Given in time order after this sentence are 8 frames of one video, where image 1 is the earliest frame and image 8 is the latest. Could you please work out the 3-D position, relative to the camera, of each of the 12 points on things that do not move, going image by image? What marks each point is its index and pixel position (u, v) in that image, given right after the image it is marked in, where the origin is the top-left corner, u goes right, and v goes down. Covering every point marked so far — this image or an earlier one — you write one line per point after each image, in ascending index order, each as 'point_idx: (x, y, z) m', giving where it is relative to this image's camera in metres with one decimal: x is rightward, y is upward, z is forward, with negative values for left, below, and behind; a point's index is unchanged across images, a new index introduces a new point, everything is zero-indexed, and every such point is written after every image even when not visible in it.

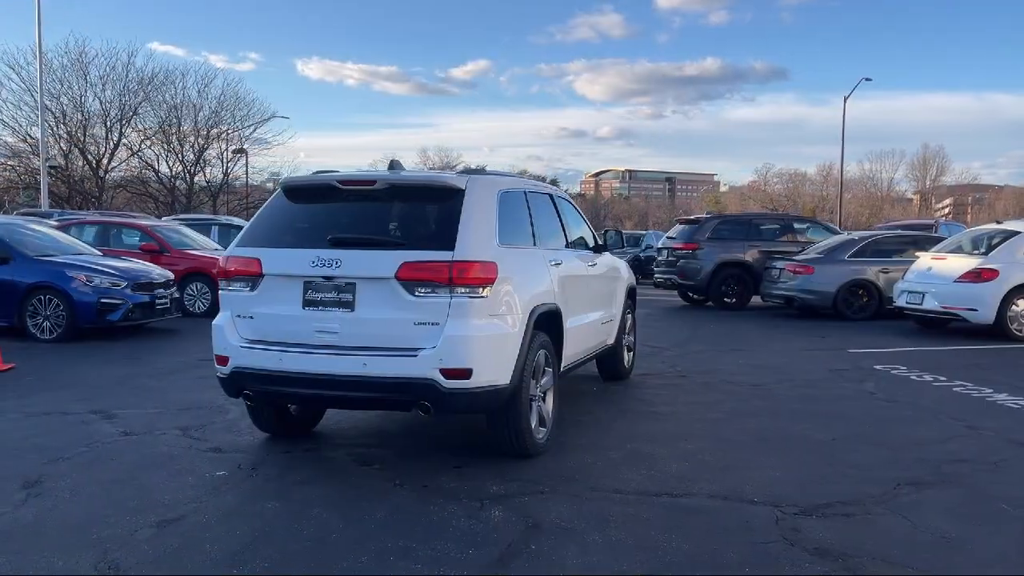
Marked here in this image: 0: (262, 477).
0: (-1.6, -1.2, +5.7) m
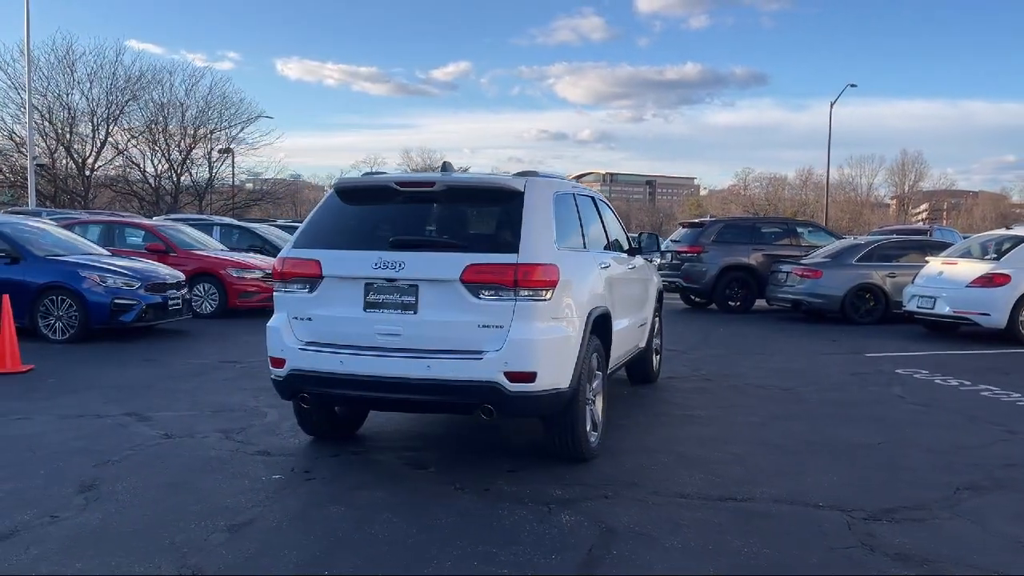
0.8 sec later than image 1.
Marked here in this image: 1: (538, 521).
0: (-1.3, -1.3, +5.7) m
1: (+0.2, -1.3, +4.9) m
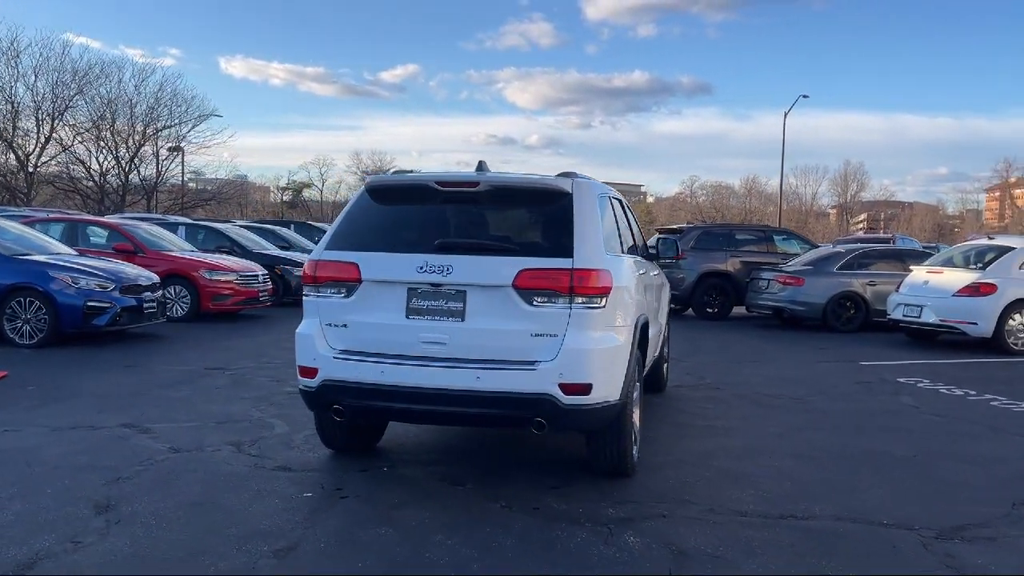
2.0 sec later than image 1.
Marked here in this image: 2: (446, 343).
0: (-1.0, -1.3, +5.3) m
1: (+0.5, -1.4, +4.6) m
2: (-0.4, -0.3, +5.1) m
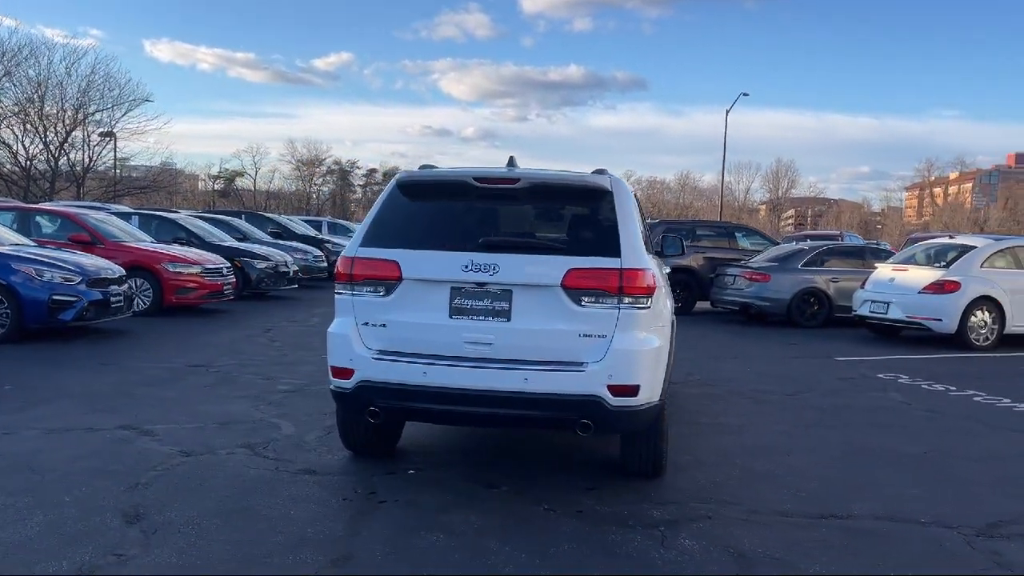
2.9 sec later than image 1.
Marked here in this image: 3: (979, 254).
0: (-0.7, -1.3, +5.1) m
1: (+0.8, -1.4, +4.6) m
2: (-0.1, -0.3, +5.0) m
3: (+7.6, +0.6, +14.0) m
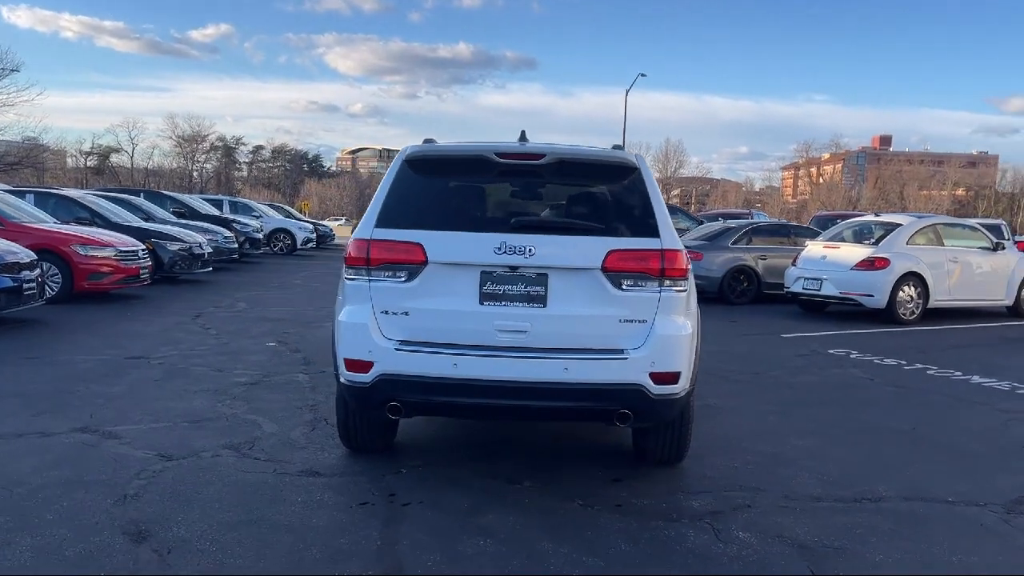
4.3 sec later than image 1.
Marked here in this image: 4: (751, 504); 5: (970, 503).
0: (-0.5, -1.2, +4.8) m
1: (+1.0, -1.3, +4.4) m
2: (+0.1, -0.2, +4.6) m
3: (+6.6, +1.0, +14.5) m
4: (+1.4, -1.2, +5.0) m
5: (+2.7, -1.3, +5.1) m
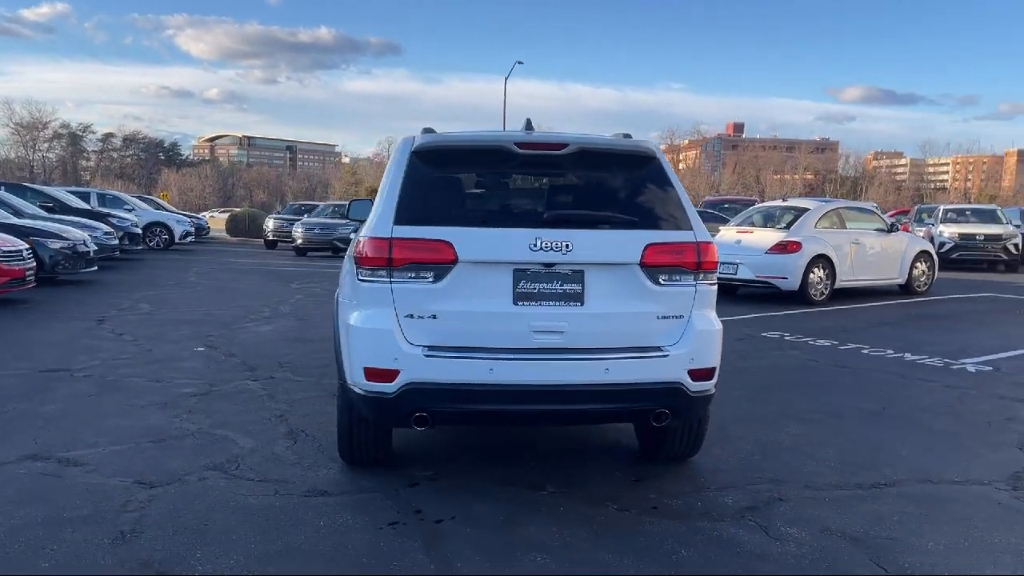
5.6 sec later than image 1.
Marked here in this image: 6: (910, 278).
0: (-0.3, -1.2, +4.5) m
1: (+1.3, -1.2, +4.3) m
2: (+0.3, -0.2, +4.4) m
3: (+5.3, +1.3, +15.1) m
4: (+1.5, -1.2, +4.9) m
5: (+2.8, -1.2, +5.2) m
6: (+7.7, +0.2, +16.7) m
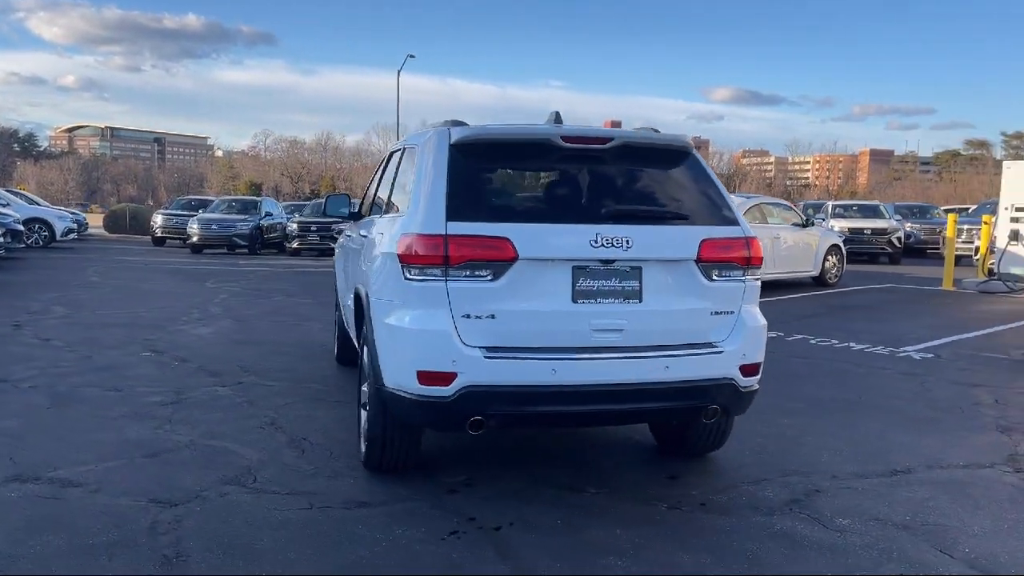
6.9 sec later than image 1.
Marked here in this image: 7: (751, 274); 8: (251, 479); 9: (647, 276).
0: (0.0, -1.2, +4.3) m
1: (+1.6, -1.2, +4.3) m
2: (+0.6, -0.2, +4.3) m
3: (+4.1, +1.4, +15.6) m
4: (+1.7, -1.2, +5.0) m
5: (+3.0, -1.1, +5.5) m
6: (+6.3, +0.3, +17.5) m
7: (+1.3, +0.1, +4.6) m
8: (-1.5, -1.1, +4.9) m
9: (+0.7, +0.1, +4.4) m
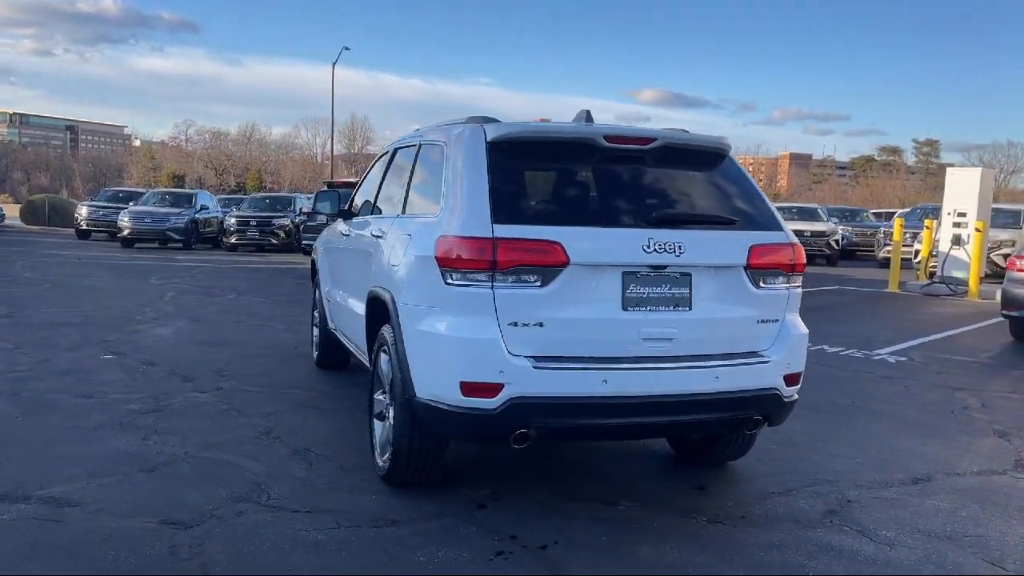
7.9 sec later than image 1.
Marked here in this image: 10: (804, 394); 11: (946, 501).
0: (+0.2, -1.2, +4.1) m
1: (+1.8, -1.3, +4.3) m
2: (+0.8, -0.2, +4.2) m
3: (+3.4, +1.4, +15.7) m
4: (+1.9, -1.2, +4.9) m
5: (+3.1, -1.2, +5.5) m
6: (+5.4, +0.3, +17.8) m
7: (+1.5, 0.0, +4.5) m
8: (-1.3, -1.1, +4.6) m
9: (+0.9, 0.0, +4.2) m
10: (+2.6, -1.0, +7.7) m
11: (+2.5, -1.2, +4.9) m
